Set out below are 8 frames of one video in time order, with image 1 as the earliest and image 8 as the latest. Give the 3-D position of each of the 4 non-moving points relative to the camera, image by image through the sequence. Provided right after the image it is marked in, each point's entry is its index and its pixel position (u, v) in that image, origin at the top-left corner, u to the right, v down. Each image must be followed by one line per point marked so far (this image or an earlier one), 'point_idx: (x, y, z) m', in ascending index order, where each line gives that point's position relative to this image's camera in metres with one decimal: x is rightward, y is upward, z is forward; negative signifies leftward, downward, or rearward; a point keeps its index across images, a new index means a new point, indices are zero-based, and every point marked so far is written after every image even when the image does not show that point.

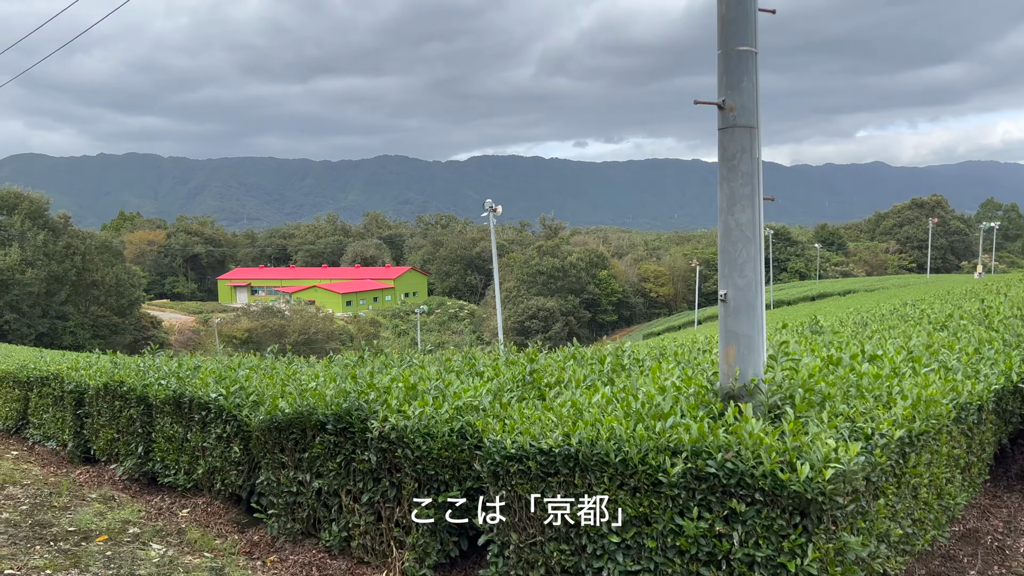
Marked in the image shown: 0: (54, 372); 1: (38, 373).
0: (-4.6, -0.8, +6.2) m
1: (-5.0, -0.9, +6.5) m
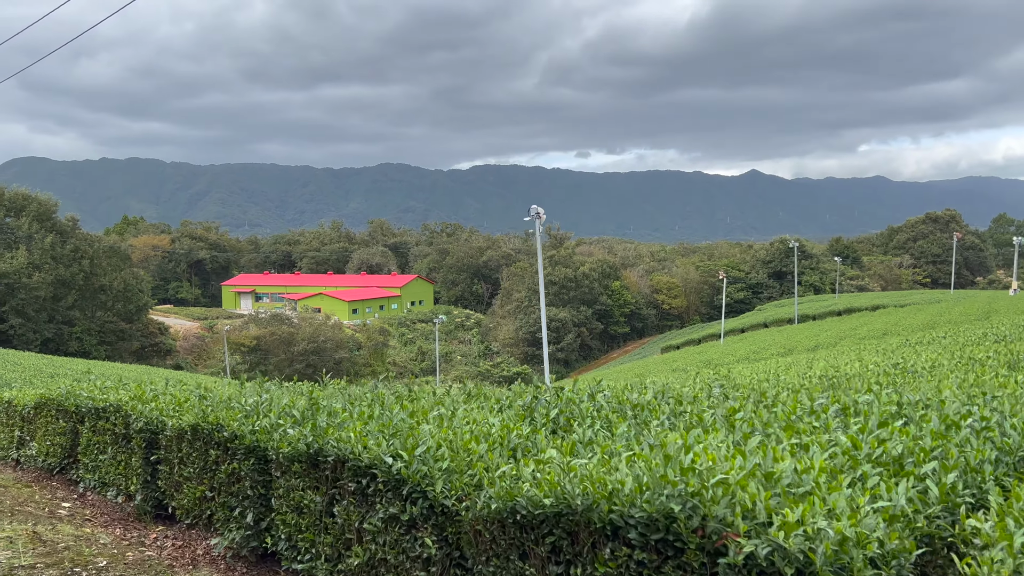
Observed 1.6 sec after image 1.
0: (-3.2, -0.9, +5.0) m
1: (-3.6, -1.0, +5.3) m
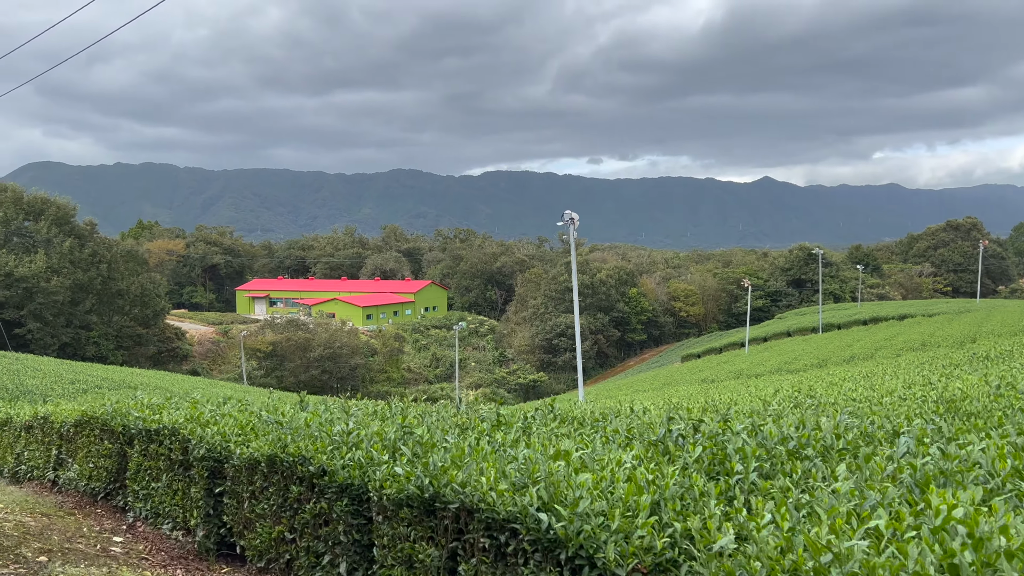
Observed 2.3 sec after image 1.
0: (-2.5, -1.0, +4.5) m
1: (-2.9, -1.0, +4.9) m
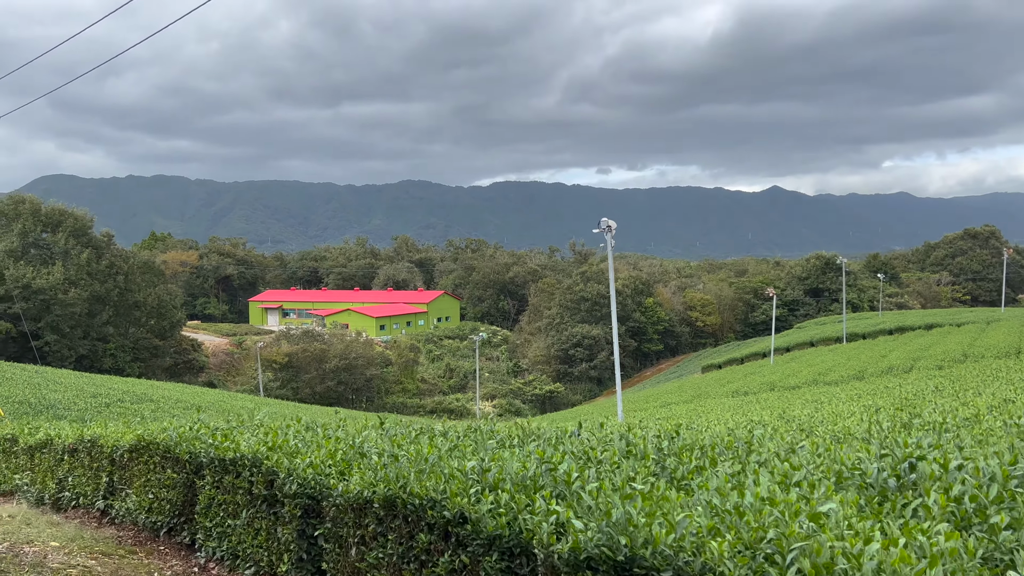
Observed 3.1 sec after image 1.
0: (-1.7, -1.1, +4.0) m
1: (-2.1, -1.1, +4.4) m
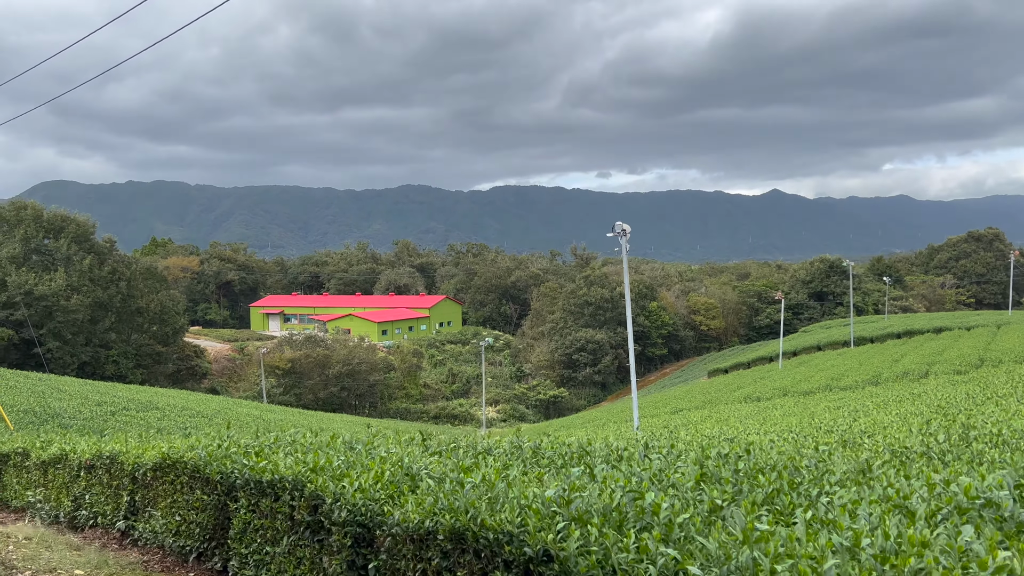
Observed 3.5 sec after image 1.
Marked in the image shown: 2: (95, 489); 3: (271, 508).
0: (-1.3, -1.1, +3.8) m
1: (-1.7, -1.2, +4.1) m
2: (-4.0, -1.9, +5.8) m
3: (-1.5, -1.4, +3.9) m
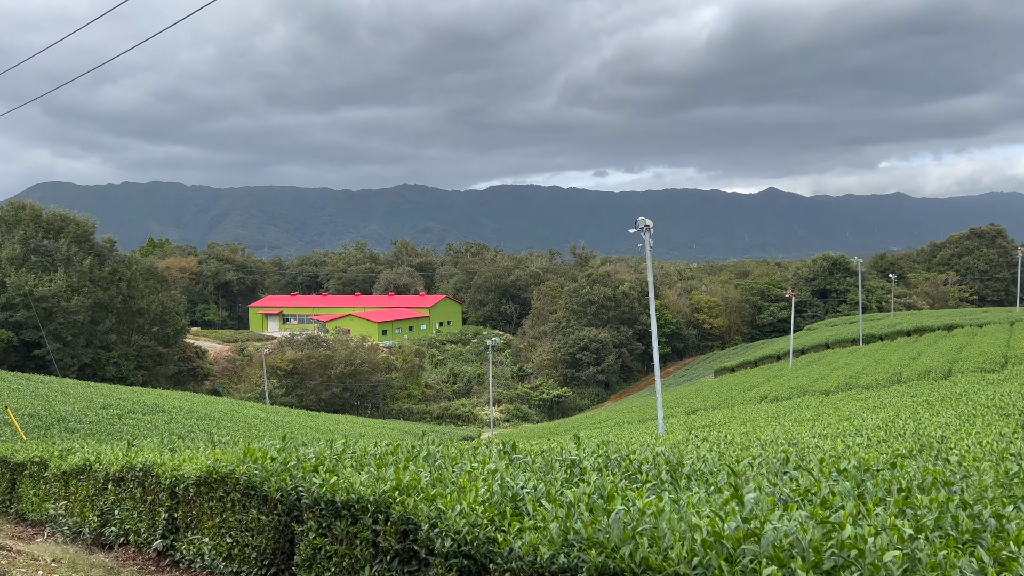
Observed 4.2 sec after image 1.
0: (-0.7, -1.1, +3.3) m
1: (-1.1, -1.2, +3.6) m
2: (-3.4, -1.9, +5.4) m
3: (-0.9, -1.4, +3.4) m
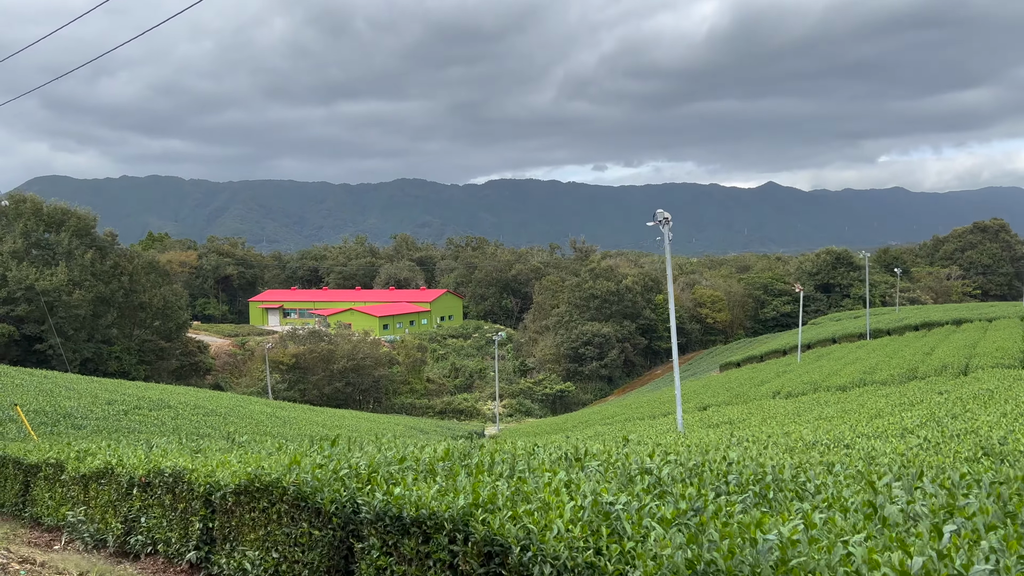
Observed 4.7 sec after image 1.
0: (-0.3, -1.1, +3.0) m
1: (-0.7, -1.1, +3.3) m
2: (-2.9, -1.8, +5.0) m
3: (-0.5, -1.3, +3.1) m
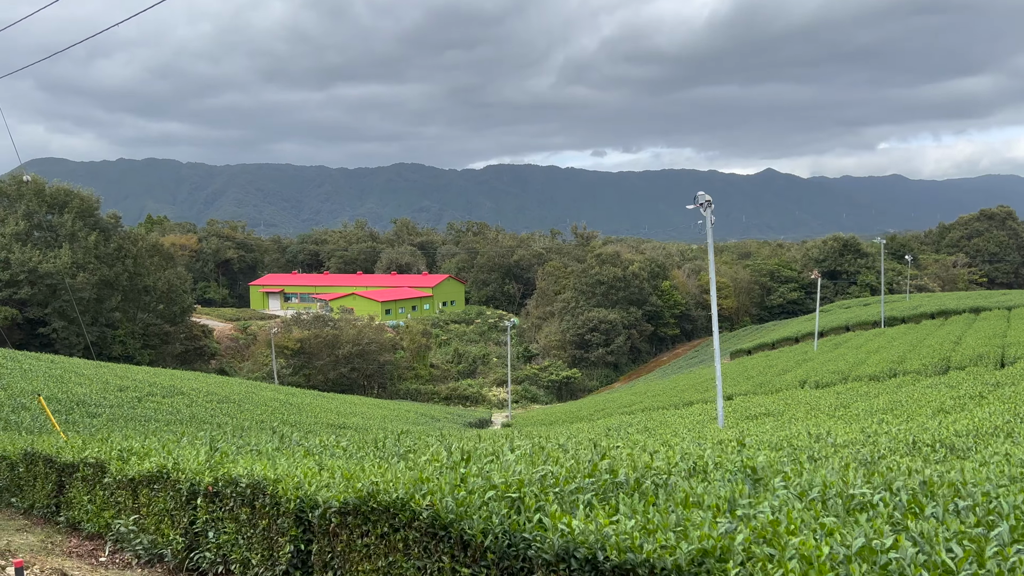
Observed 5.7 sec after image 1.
0: (+0.6, -1.0, +2.3) m
1: (+0.2, -1.1, +2.6) m
2: (-2.0, -1.7, +4.4) m
3: (+0.4, -1.3, +2.4) m
